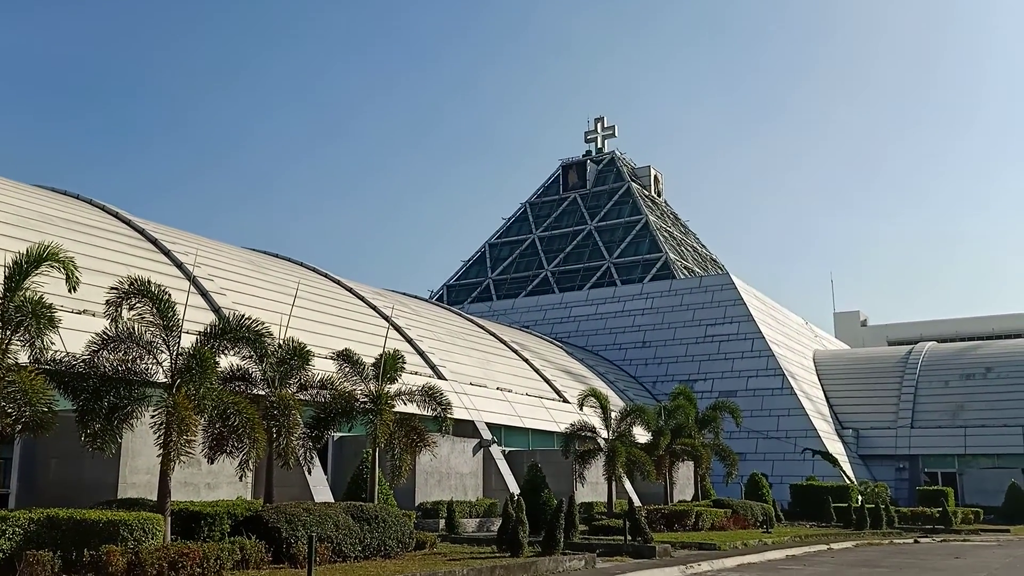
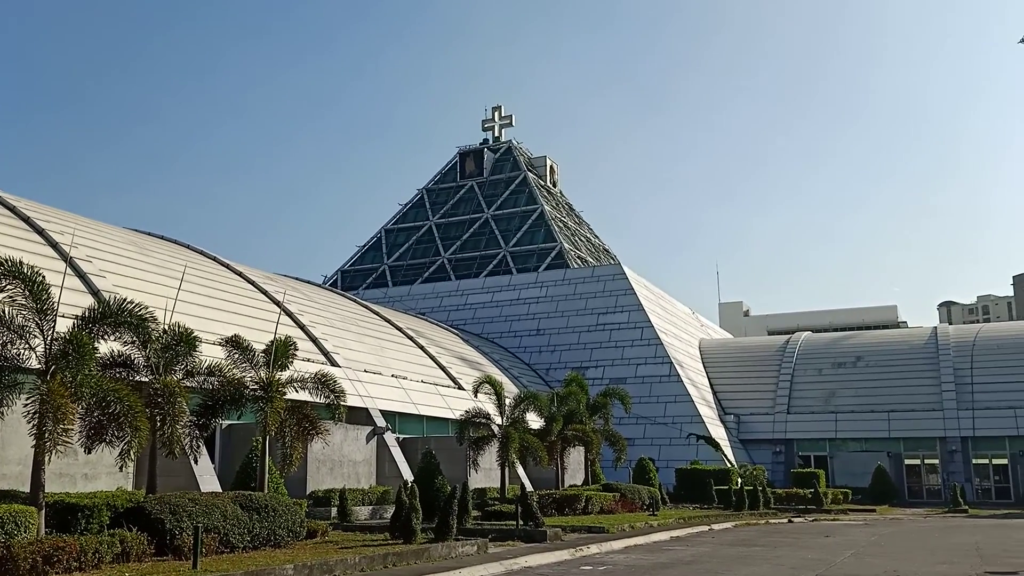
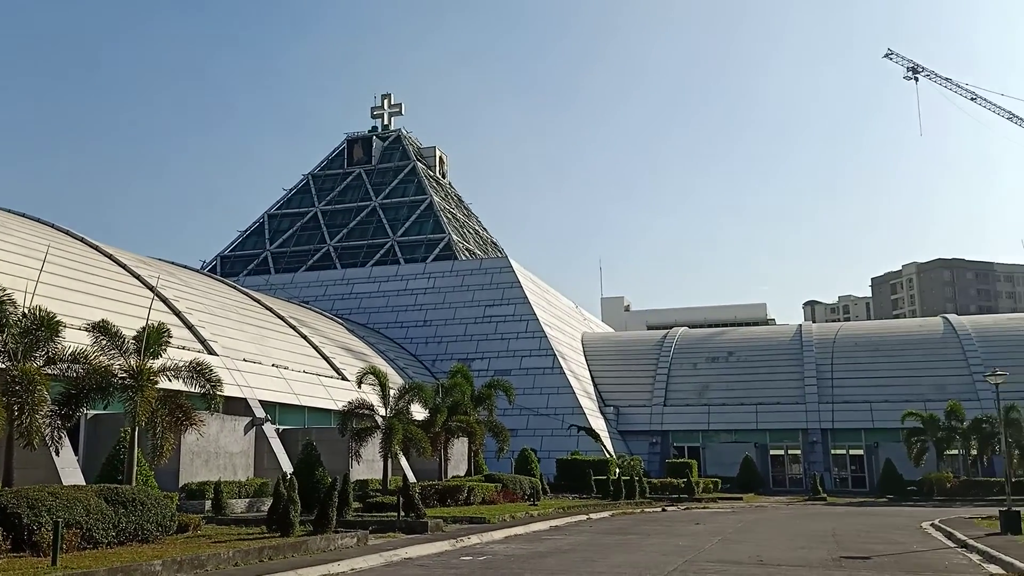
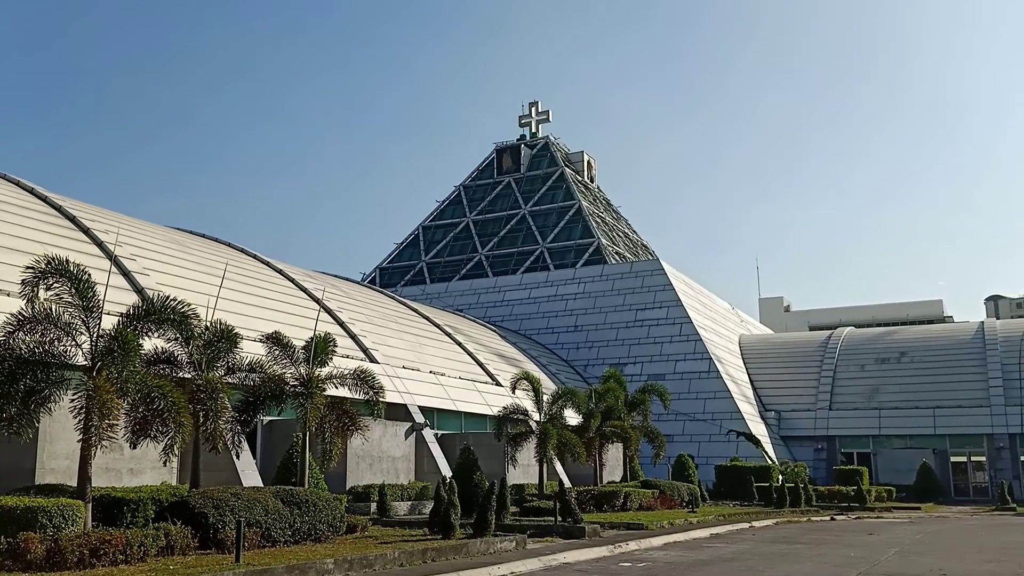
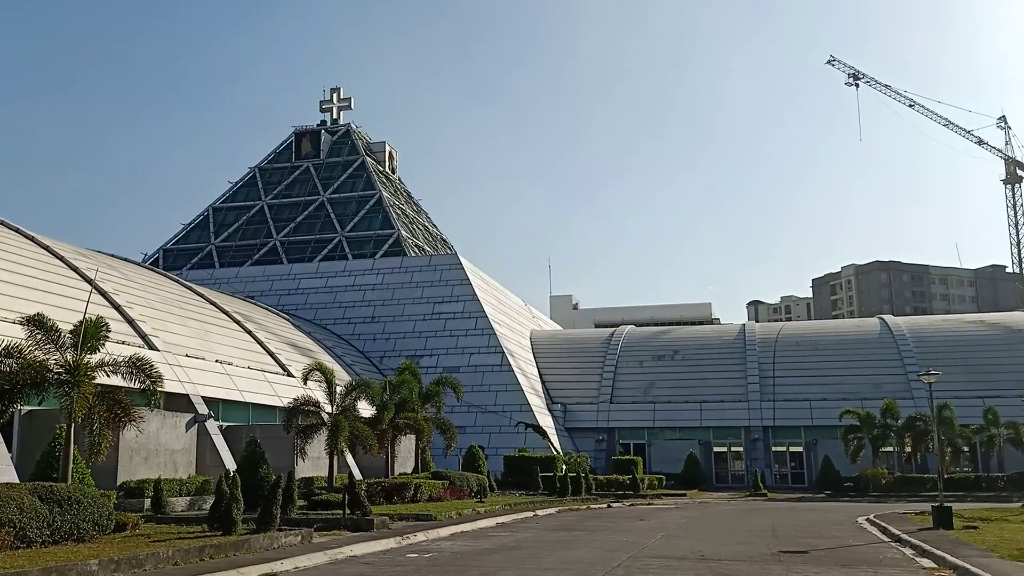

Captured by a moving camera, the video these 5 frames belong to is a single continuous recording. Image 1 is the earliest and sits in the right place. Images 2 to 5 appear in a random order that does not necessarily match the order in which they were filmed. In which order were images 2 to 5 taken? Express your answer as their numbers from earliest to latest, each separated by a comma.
4, 2, 3, 5
